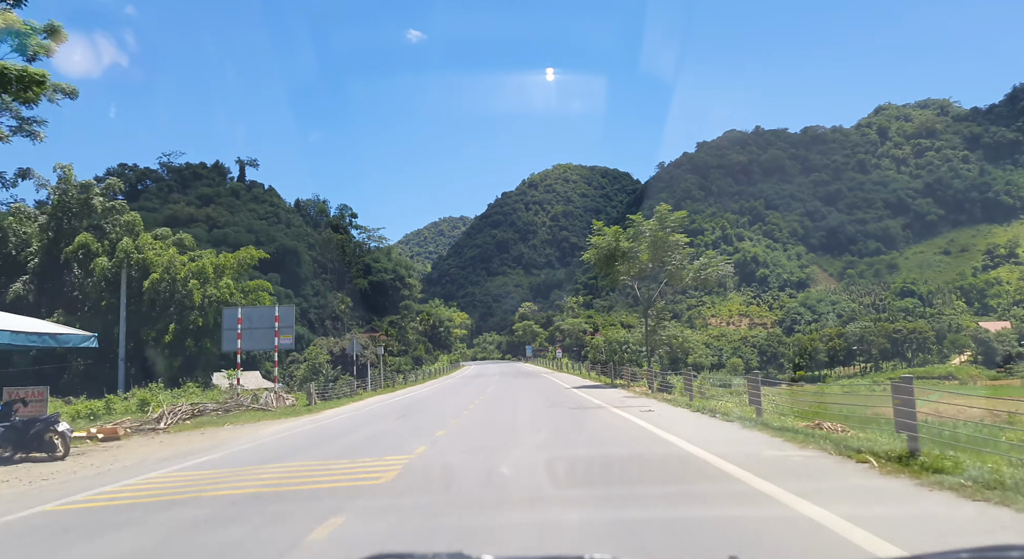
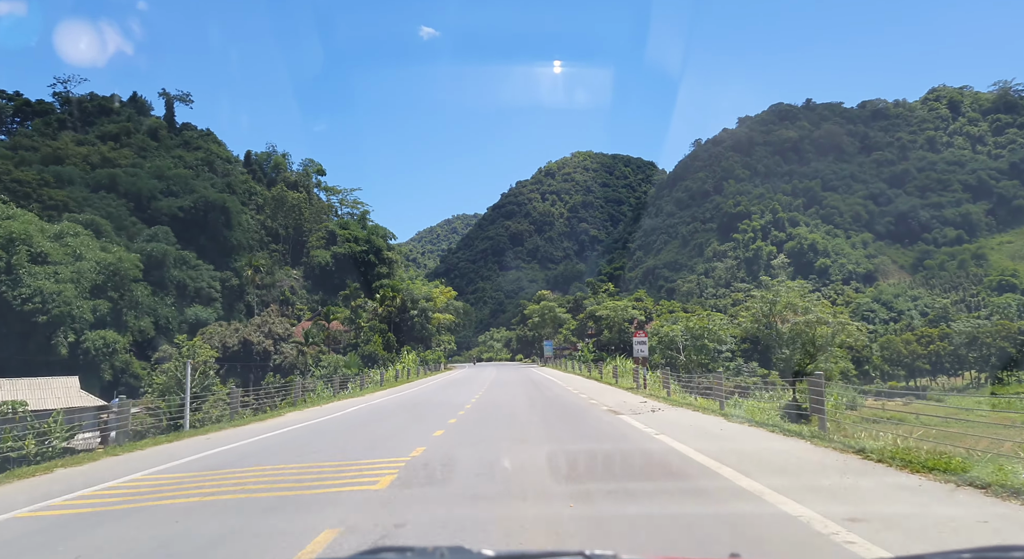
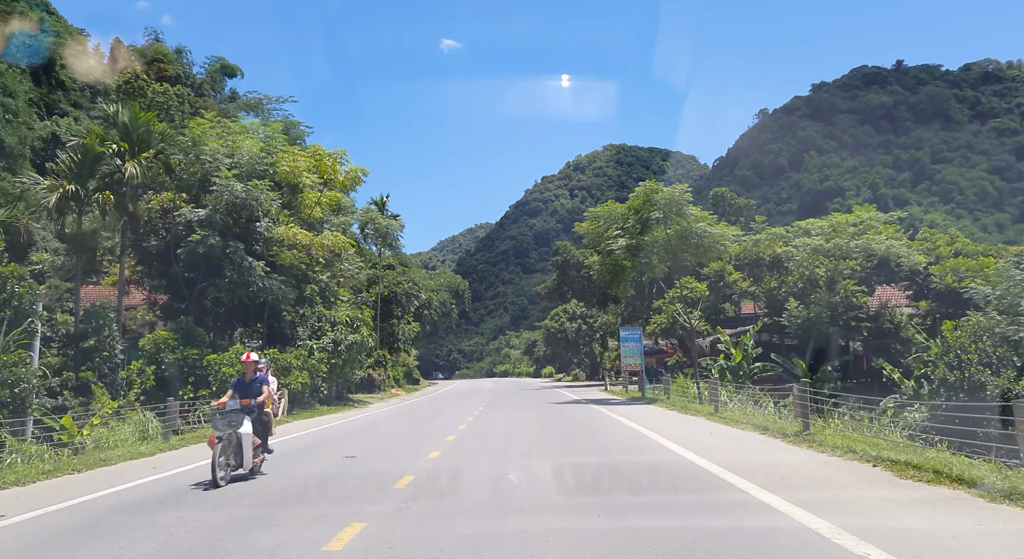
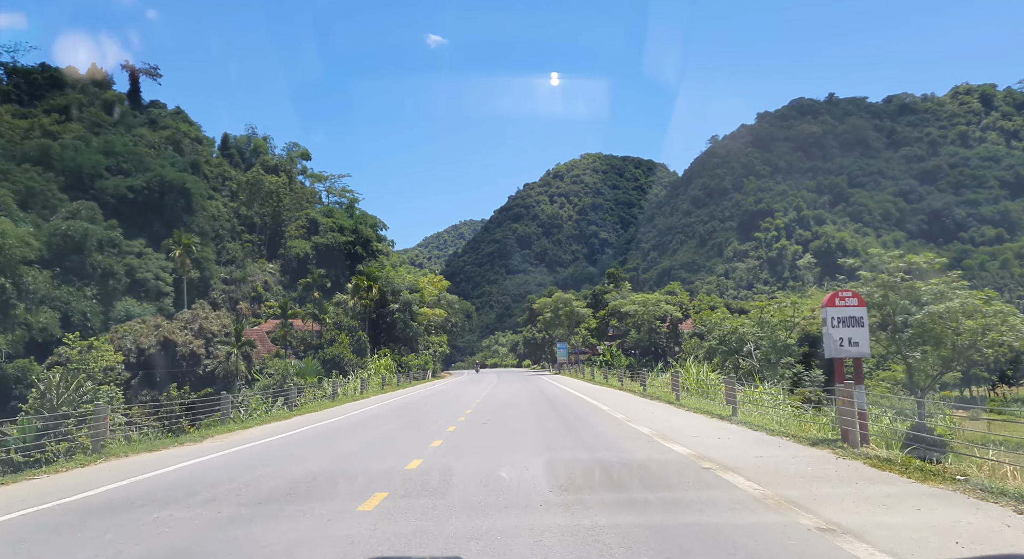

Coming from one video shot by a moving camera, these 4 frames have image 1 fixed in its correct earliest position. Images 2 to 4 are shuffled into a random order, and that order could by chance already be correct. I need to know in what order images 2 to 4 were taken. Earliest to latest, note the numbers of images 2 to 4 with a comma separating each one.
2, 4, 3
